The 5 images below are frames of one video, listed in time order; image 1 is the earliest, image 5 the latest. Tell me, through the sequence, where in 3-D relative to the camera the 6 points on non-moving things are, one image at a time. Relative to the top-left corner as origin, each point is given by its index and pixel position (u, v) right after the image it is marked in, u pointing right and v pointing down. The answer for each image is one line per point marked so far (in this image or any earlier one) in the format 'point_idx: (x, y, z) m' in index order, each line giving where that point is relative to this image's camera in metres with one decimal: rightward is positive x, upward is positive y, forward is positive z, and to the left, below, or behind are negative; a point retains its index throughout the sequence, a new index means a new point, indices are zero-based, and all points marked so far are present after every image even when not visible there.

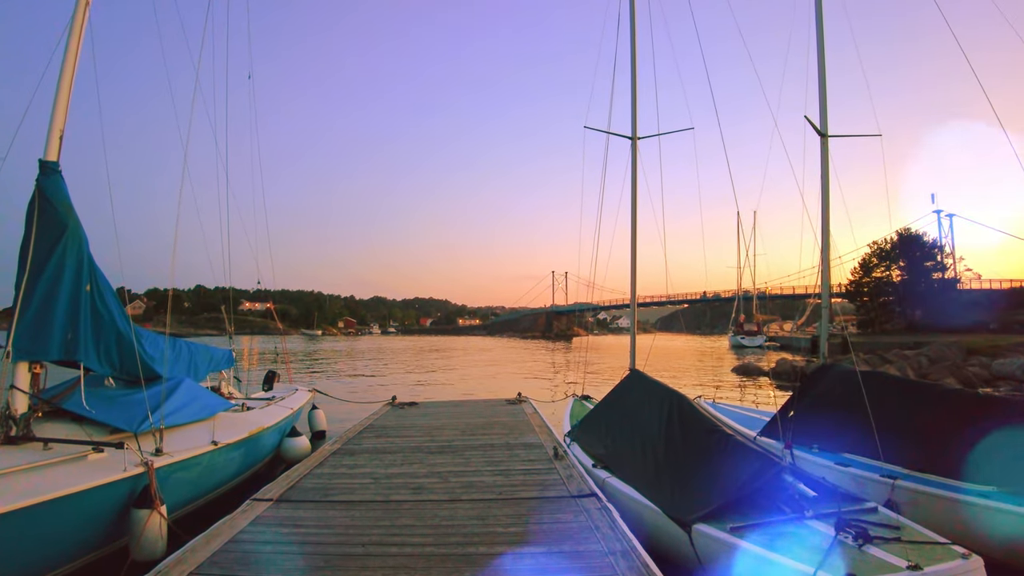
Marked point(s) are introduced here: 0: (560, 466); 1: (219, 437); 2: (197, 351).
0: (+0.6, -2.2, +6.3) m
1: (-3.6, -1.9, +6.5) m
2: (-5.1, -1.0, +8.6) m
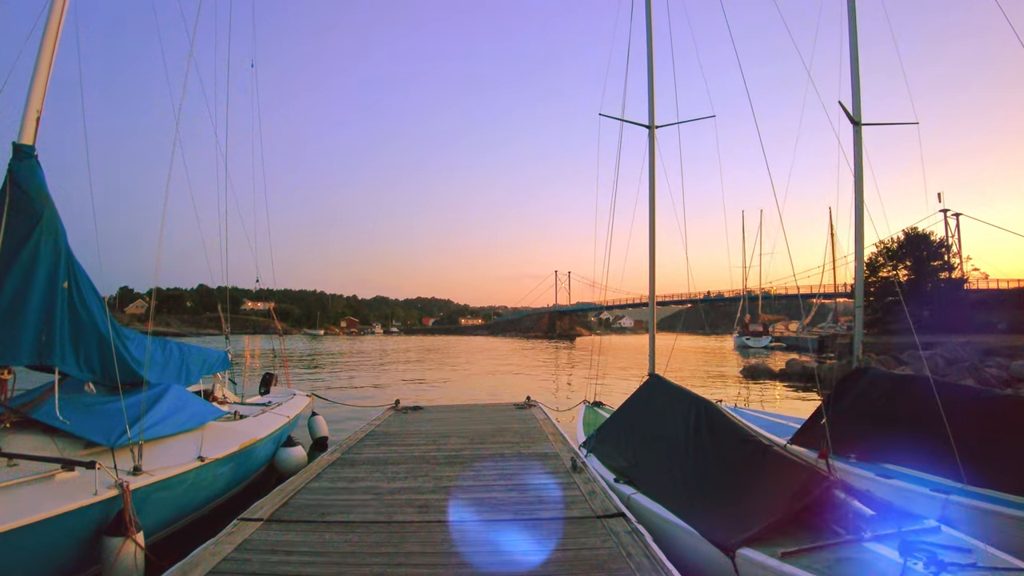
0: (+0.7, -2.1, +5.8) m
1: (-3.5, -1.9, +6.0) m
2: (-4.9, -1.0, +8.1) m
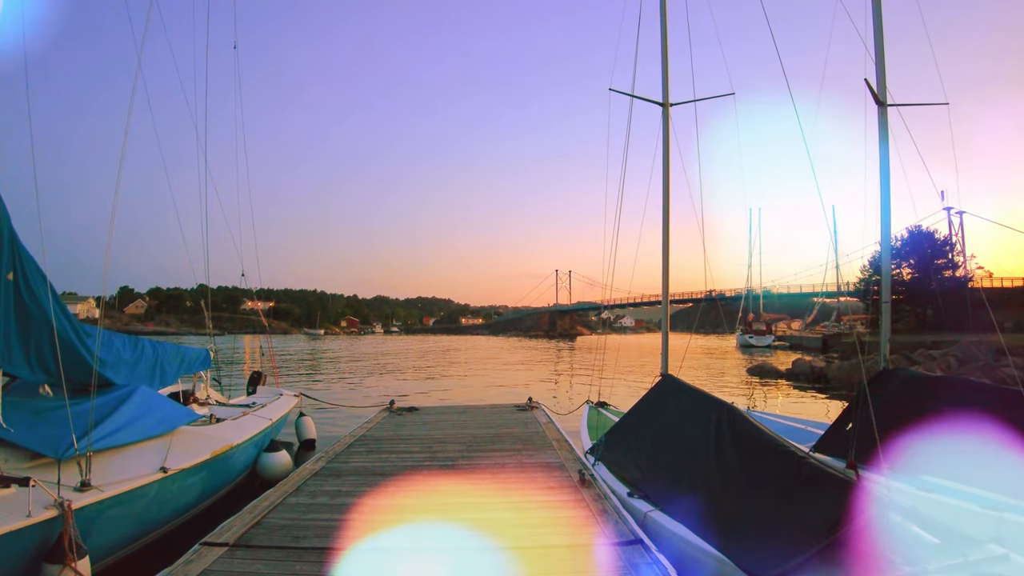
0: (+0.8, -2.1, +5.2) m
1: (-3.5, -1.8, +5.4) m
2: (-4.9, -0.9, +7.5) m
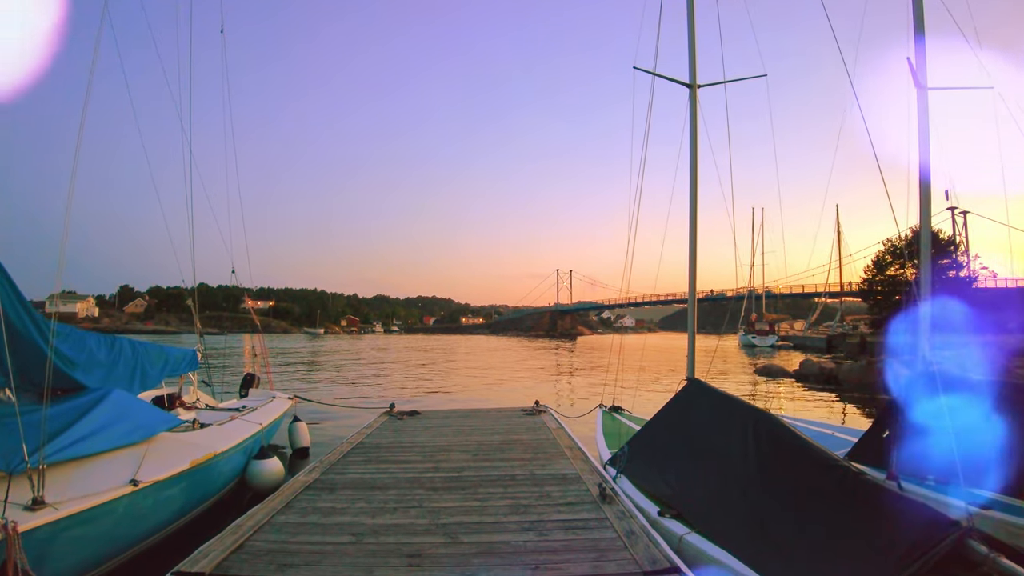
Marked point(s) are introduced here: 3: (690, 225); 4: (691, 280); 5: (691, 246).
0: (+0.9, -2.0, +4.7) m
1: (-3.3, -1.7, +4.9) m
2: (-4.8, -0.8, +6.9) m
3: (+2.6, +0.9, +8.1) m
4: (+2.5, +0.1, +7.9) m
5: (+2.6, +0.6, +8.0) m
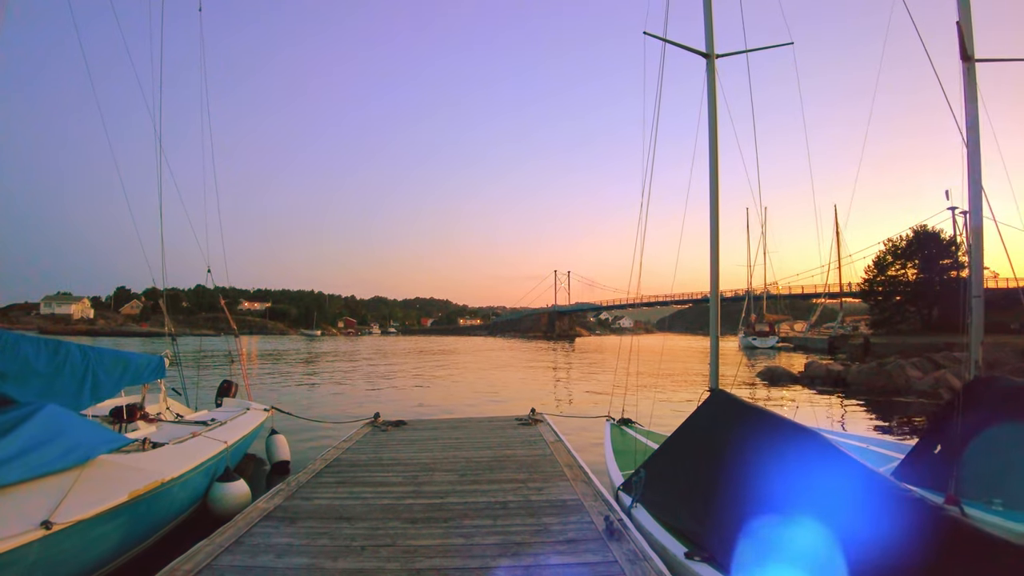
0: (+0.8, -2.0, +3.9) m
1: (-3.4, -1.7, +4.1) m
2: (-4.9, -0.8, +6.1) m
3: (+2.6, +0.9, +7.3) m
4: (+2.5, +0.1, +7.1) m
5: (+2.5, +0.6, +7.3) m
